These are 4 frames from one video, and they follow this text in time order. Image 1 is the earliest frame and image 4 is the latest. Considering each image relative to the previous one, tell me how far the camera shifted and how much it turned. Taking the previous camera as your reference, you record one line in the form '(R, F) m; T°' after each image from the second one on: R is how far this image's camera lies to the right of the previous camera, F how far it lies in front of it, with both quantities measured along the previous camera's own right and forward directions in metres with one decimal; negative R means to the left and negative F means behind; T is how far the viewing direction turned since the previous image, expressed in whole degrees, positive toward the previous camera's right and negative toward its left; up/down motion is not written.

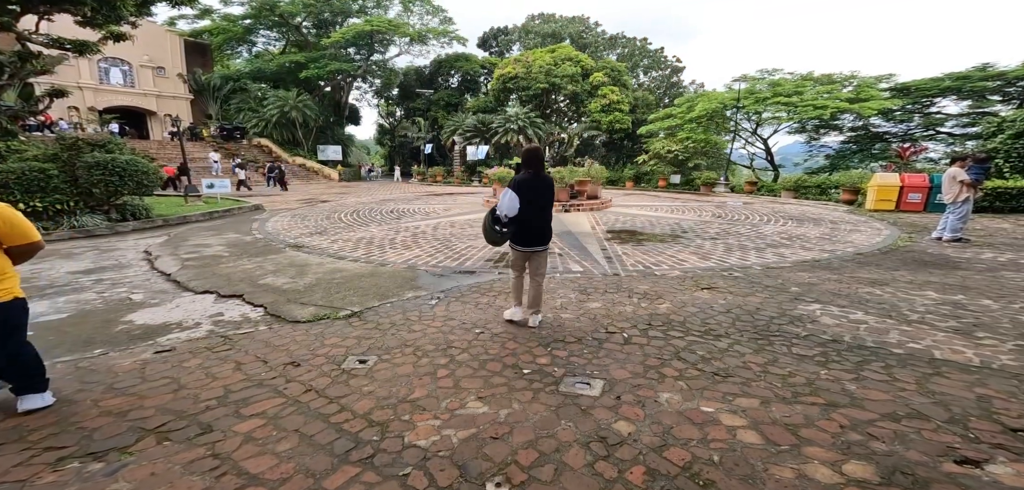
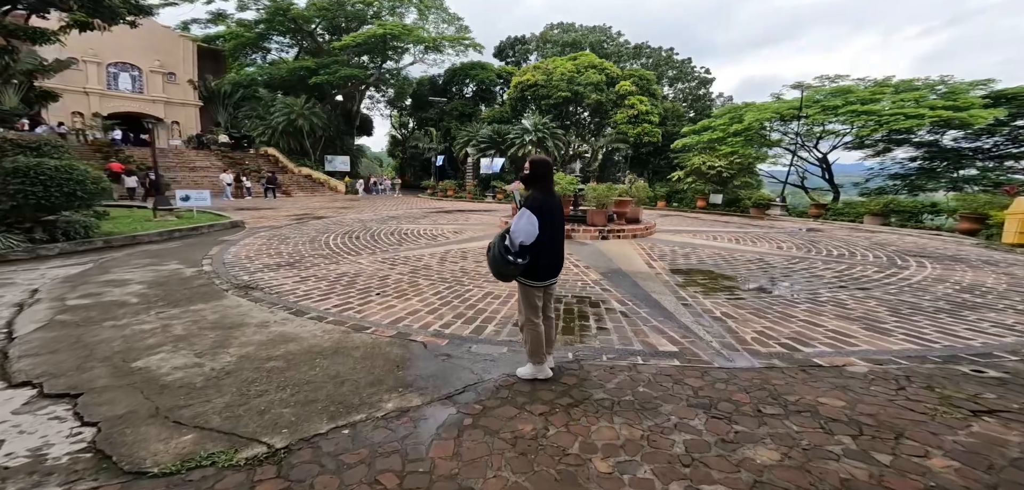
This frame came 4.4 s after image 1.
(-0.3, +2.1) m; -2°
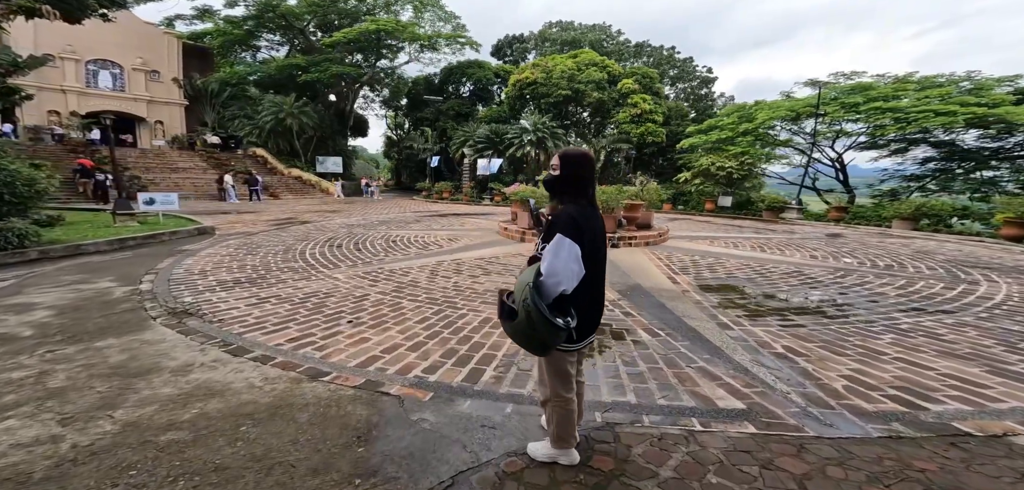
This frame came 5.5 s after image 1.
(-0.1, +0.9) m; 0°
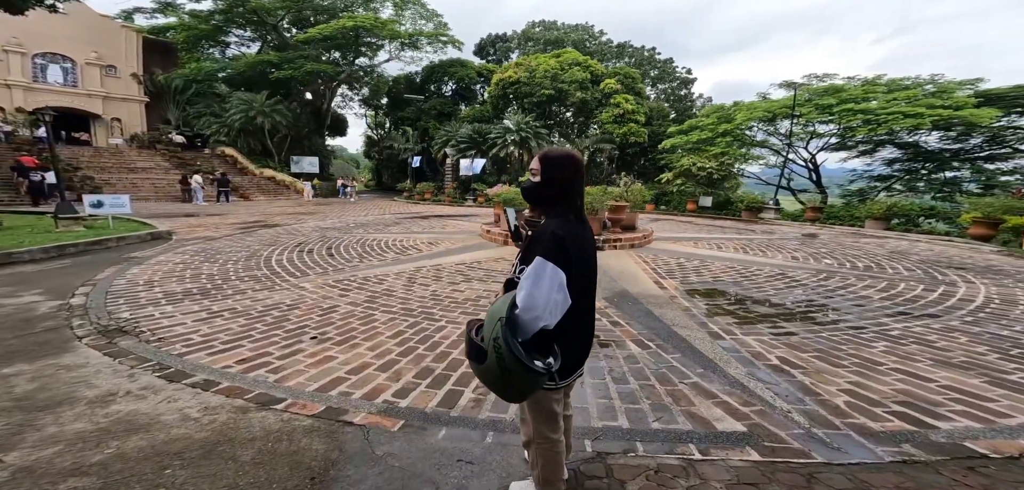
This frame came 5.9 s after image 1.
(0.0, +0.3) m; +3°
